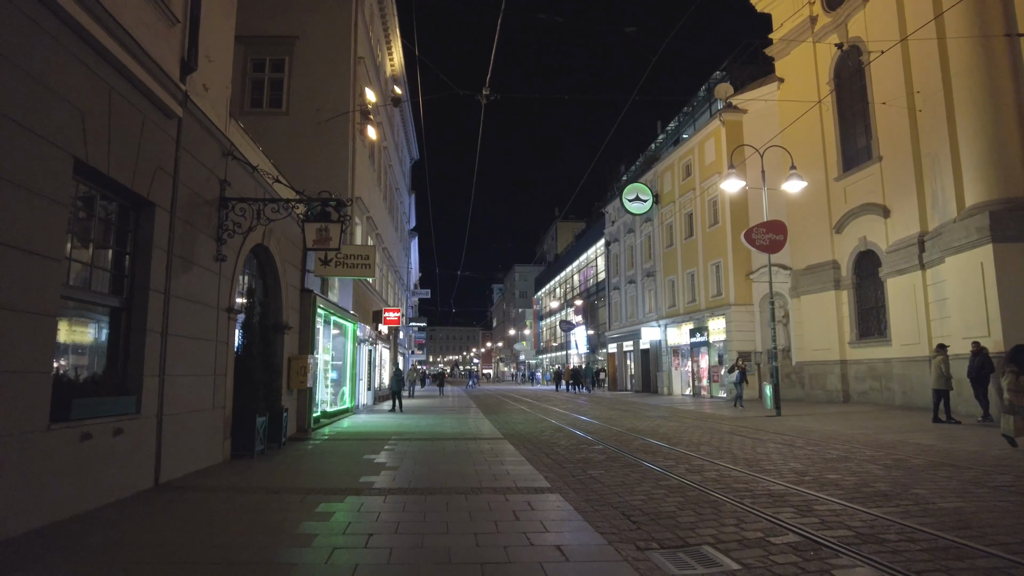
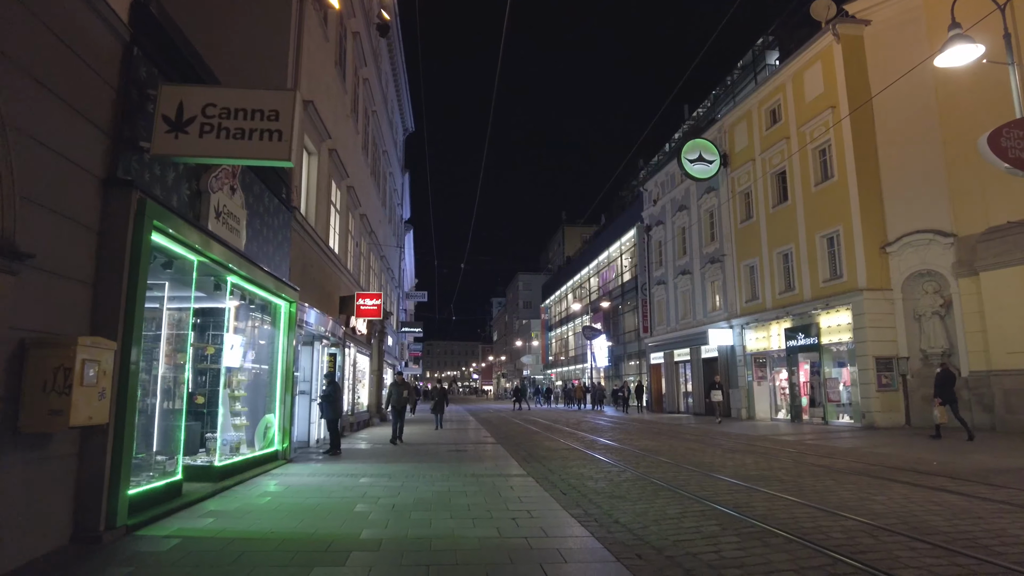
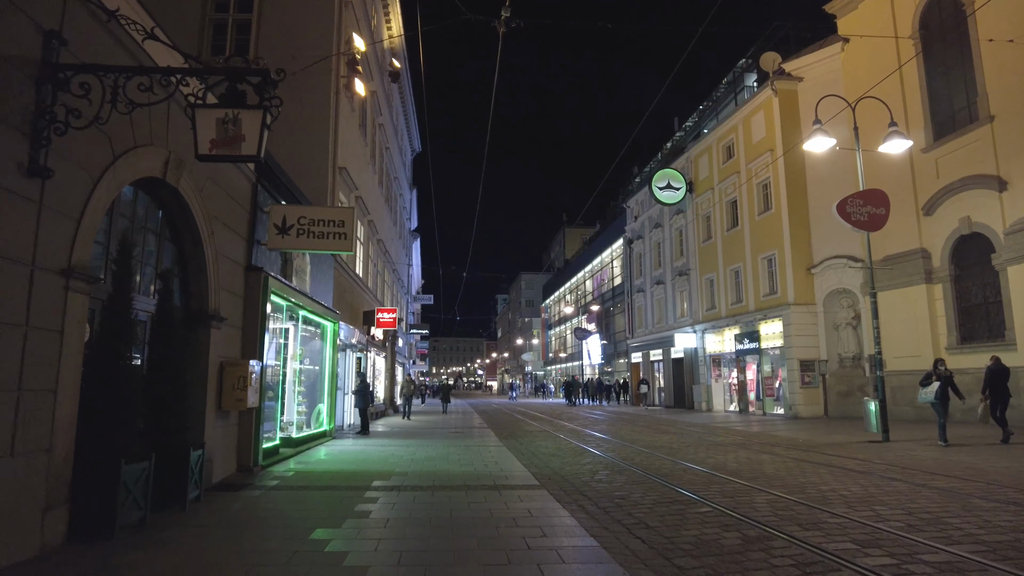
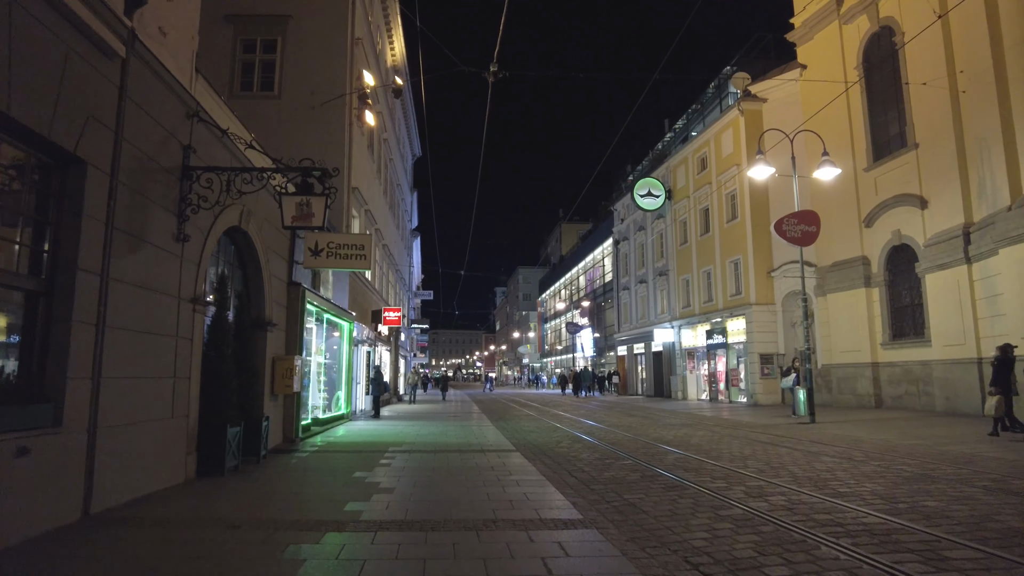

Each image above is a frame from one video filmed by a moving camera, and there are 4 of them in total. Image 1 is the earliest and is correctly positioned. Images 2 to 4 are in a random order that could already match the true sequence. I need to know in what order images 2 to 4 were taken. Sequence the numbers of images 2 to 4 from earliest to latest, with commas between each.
4, 3, 2
